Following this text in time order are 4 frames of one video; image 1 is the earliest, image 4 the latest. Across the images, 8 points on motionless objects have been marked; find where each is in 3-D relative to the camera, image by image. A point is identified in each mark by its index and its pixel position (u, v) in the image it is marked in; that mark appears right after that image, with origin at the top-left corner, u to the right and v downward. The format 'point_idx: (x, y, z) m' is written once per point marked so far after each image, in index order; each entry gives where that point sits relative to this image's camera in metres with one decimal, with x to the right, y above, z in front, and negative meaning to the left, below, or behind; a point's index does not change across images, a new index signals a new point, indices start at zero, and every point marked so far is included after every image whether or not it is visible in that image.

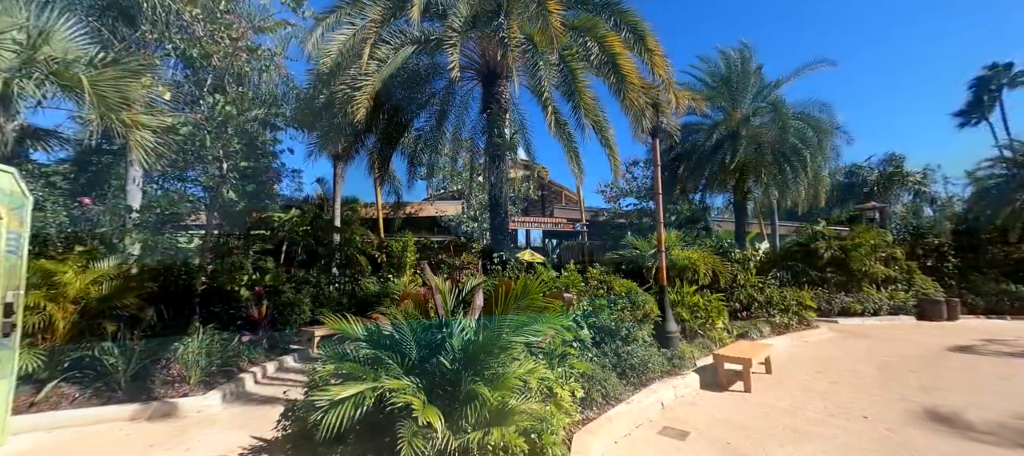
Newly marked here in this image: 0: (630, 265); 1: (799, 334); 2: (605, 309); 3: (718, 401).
0: (+2.4, -0.8, +8.3) m
1: (+6.1, -2.3, +8.8) m
2: (+1.2, -1.0, +5.2) m
3: (+2.3, -1.9, +4.5) m
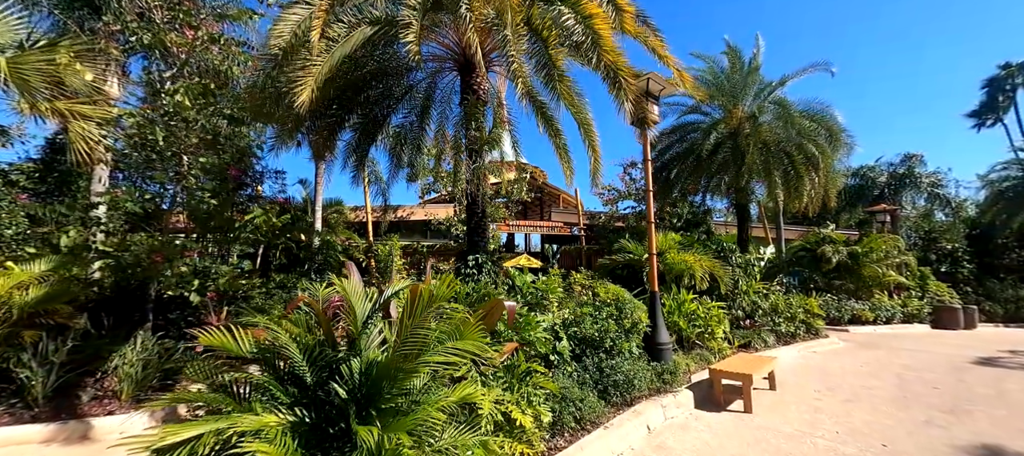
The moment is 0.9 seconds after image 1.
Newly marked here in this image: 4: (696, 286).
0: (+2.1, -0.8, +7.8) m
1: (+5.8, -2.3, +8.2) m
2: (+0.8, -1.0, +4.6) m
3: (+1.9, -1.9, +4.0) m
4: (+3.5, -1.1, +7.8) m
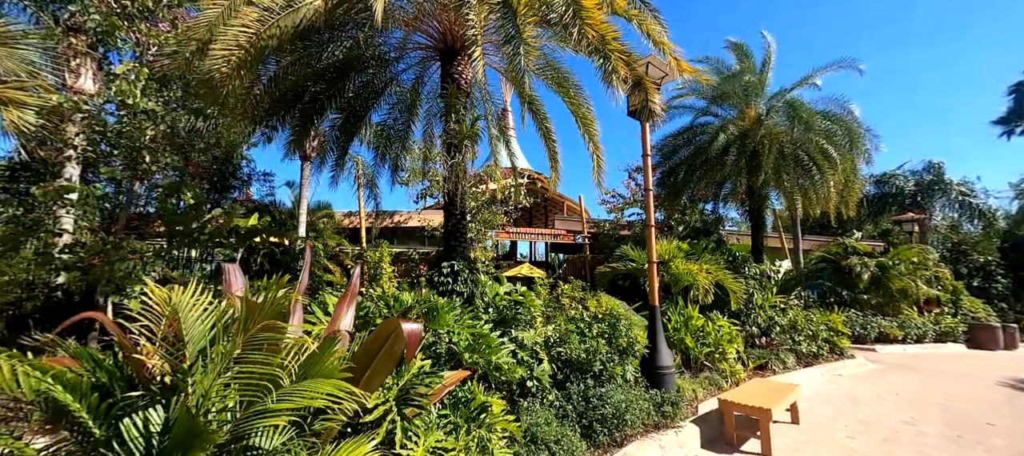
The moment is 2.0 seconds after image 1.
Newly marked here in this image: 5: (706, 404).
0: (+1.9, -0.9, +7.0) m
1: (+5.7, -2.4, +7.4) m
2: (+0.6, -1.0, +3.9) m
3: (+1.7, -1.9, +3.2) m
4: (+3.3, -1.2, +7.1) m
5: (+2.1, -1.9, +4.5) m
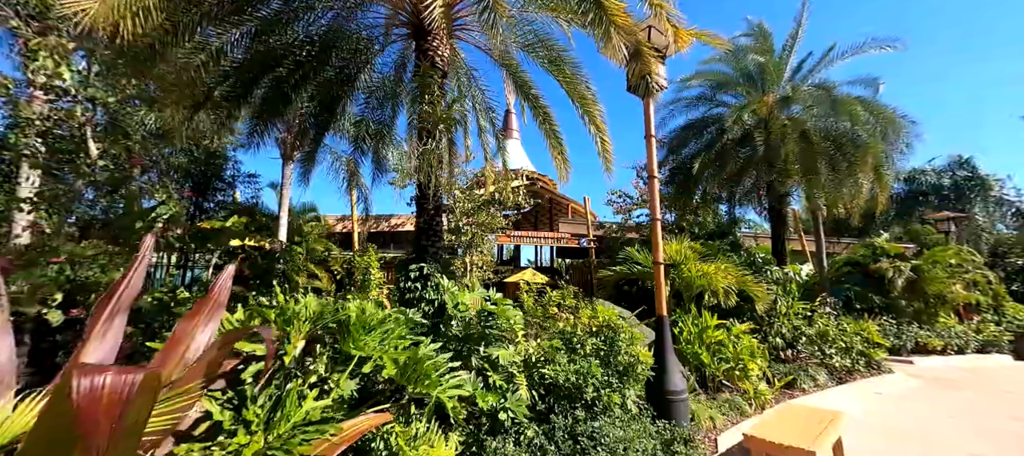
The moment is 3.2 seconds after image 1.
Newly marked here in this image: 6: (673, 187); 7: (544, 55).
0: (+1.8, -0.9, +6.3) m
1: (+5.5, -2.4, +6.4) m
2: (+0.4, -1.0, +3.2) m
3: (+1.4, -1.8, +2.4) m
4: (+3.2, -1.2, +6.3) m
5: (+1.9, -1.9, +3.7) m
6: (+3.8, +1.0, +9.7) m
7: (+0.4, +2.3, +5.5) m
